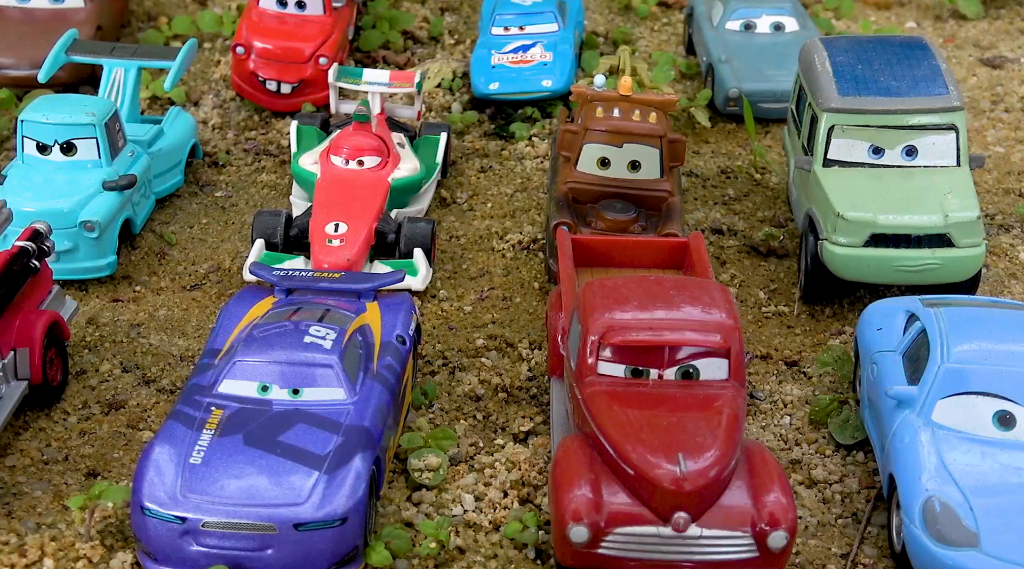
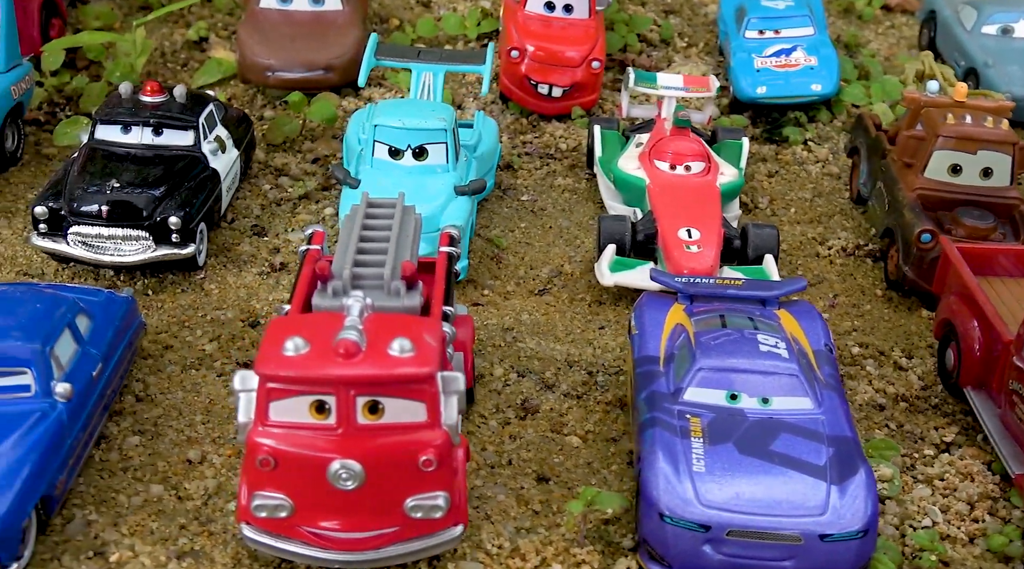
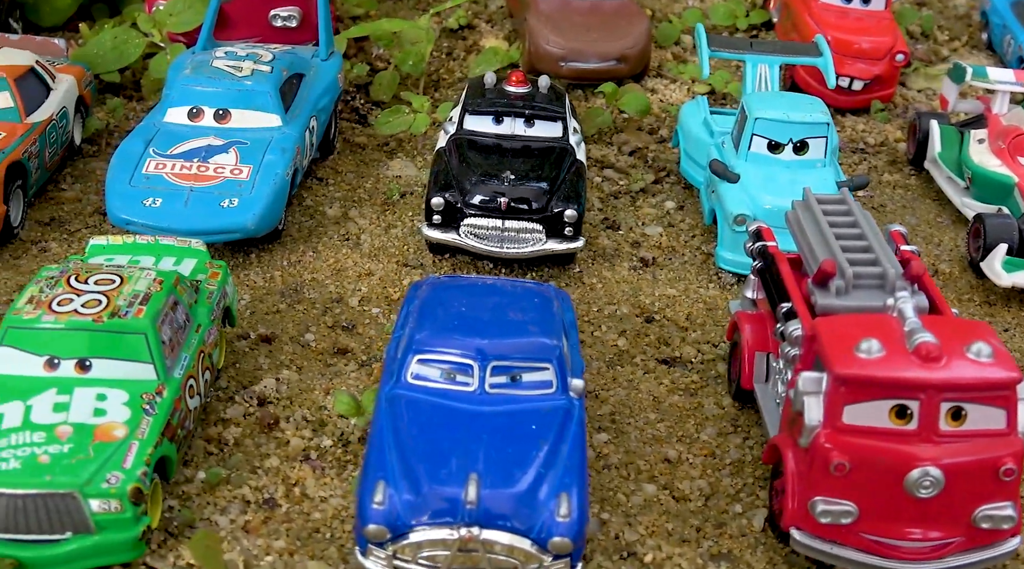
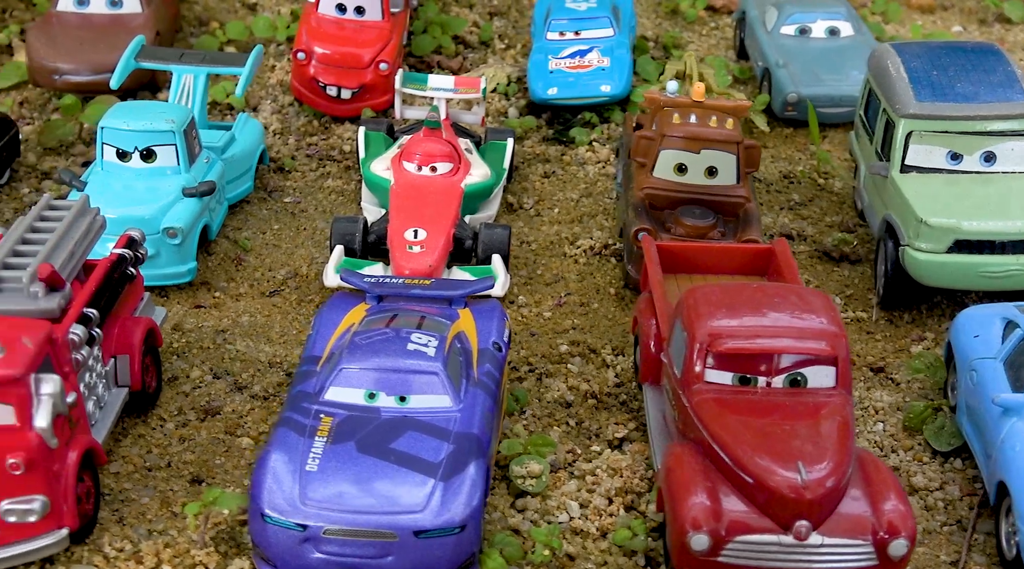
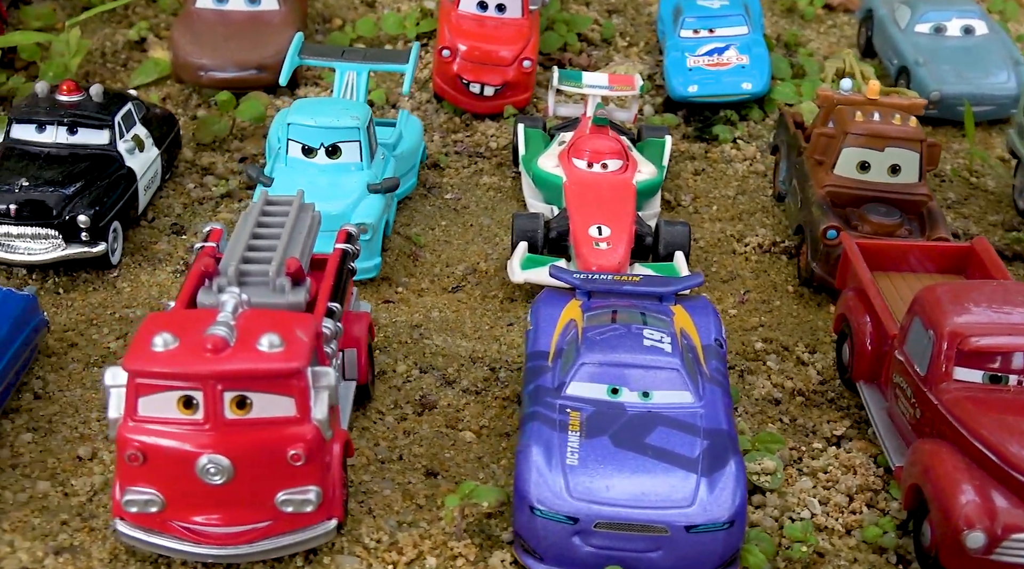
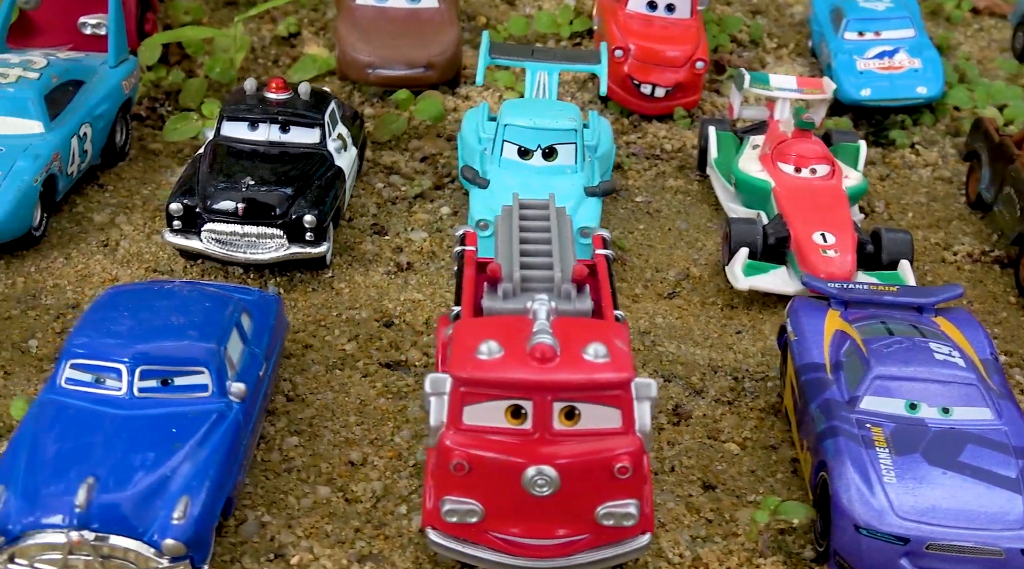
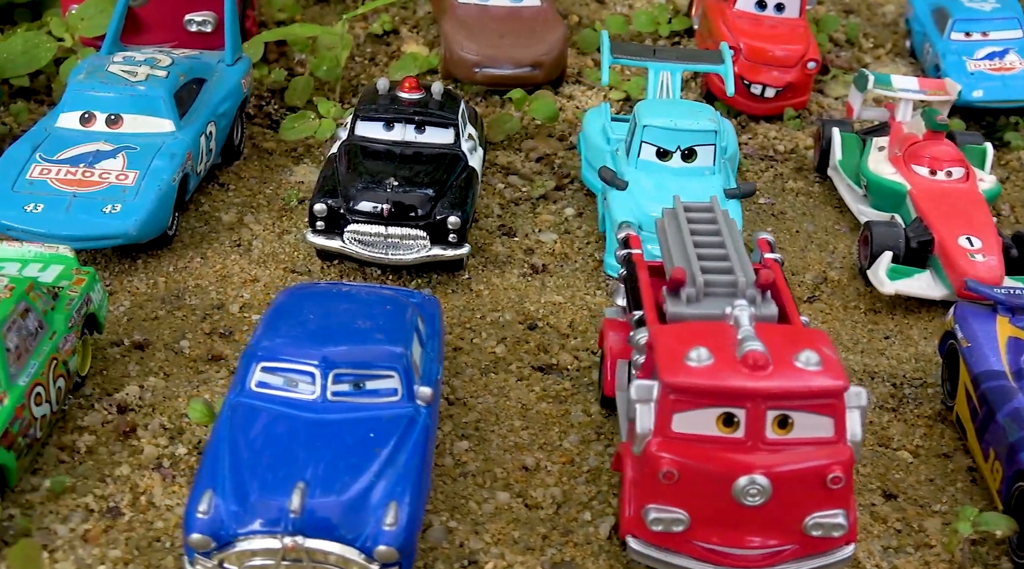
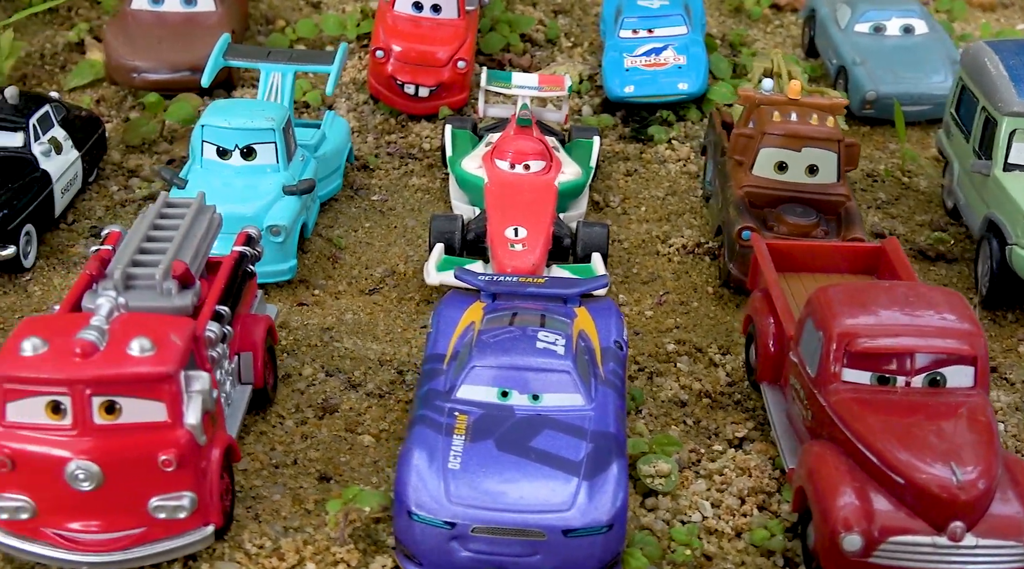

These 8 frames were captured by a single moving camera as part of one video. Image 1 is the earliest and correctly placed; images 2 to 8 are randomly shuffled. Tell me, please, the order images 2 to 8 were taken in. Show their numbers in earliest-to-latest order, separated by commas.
4, 8, 5, 2, 6, 7, 3
